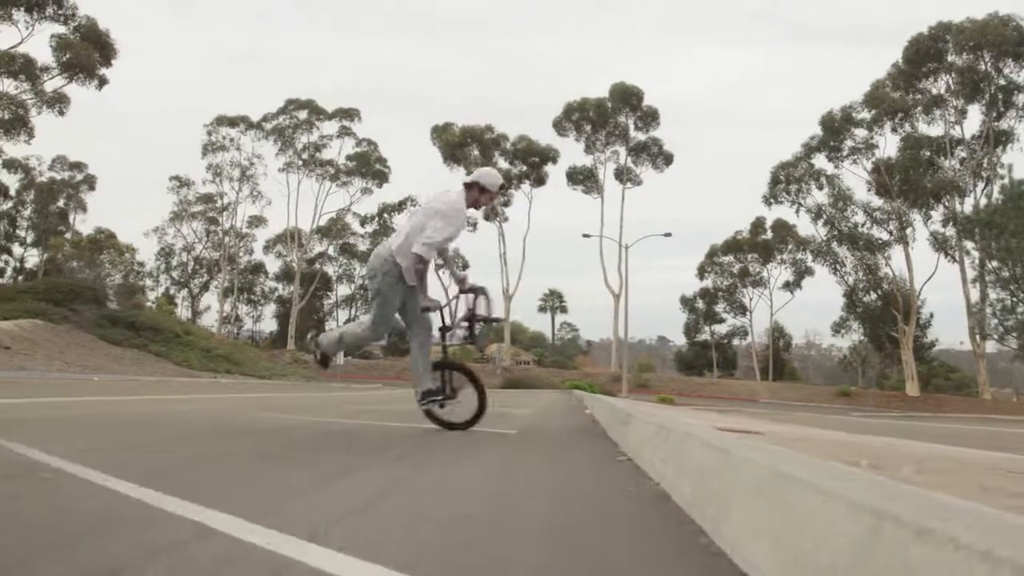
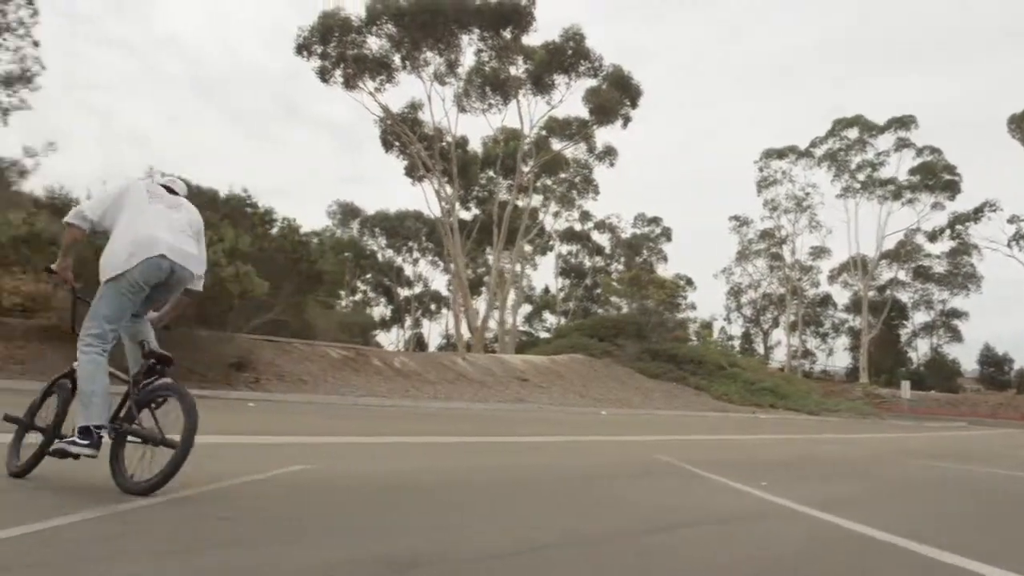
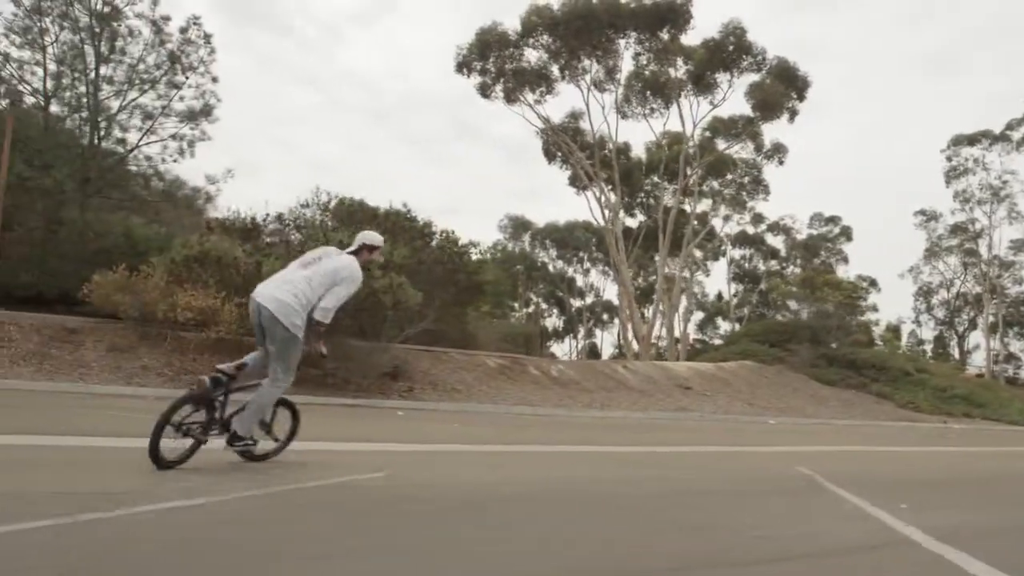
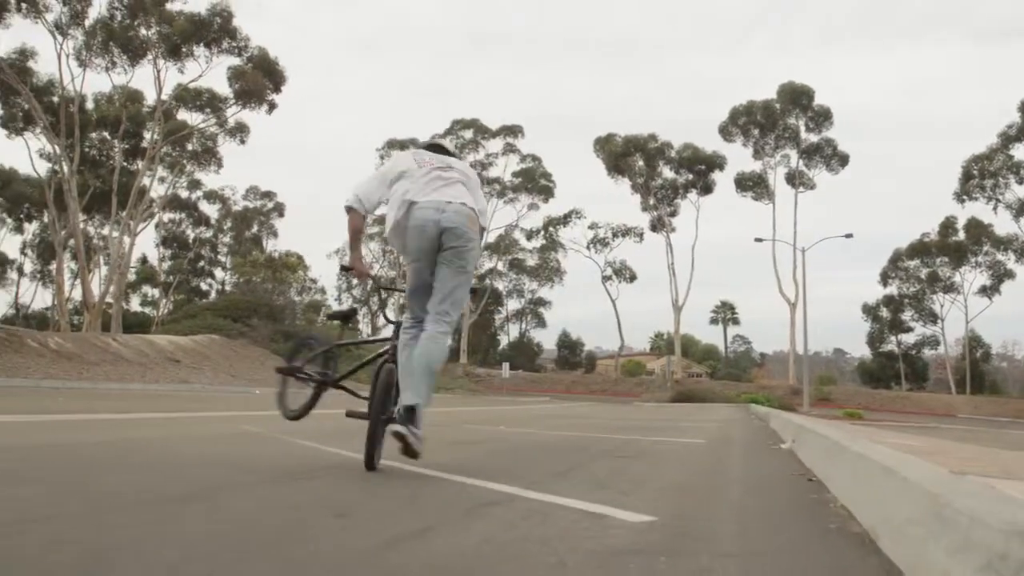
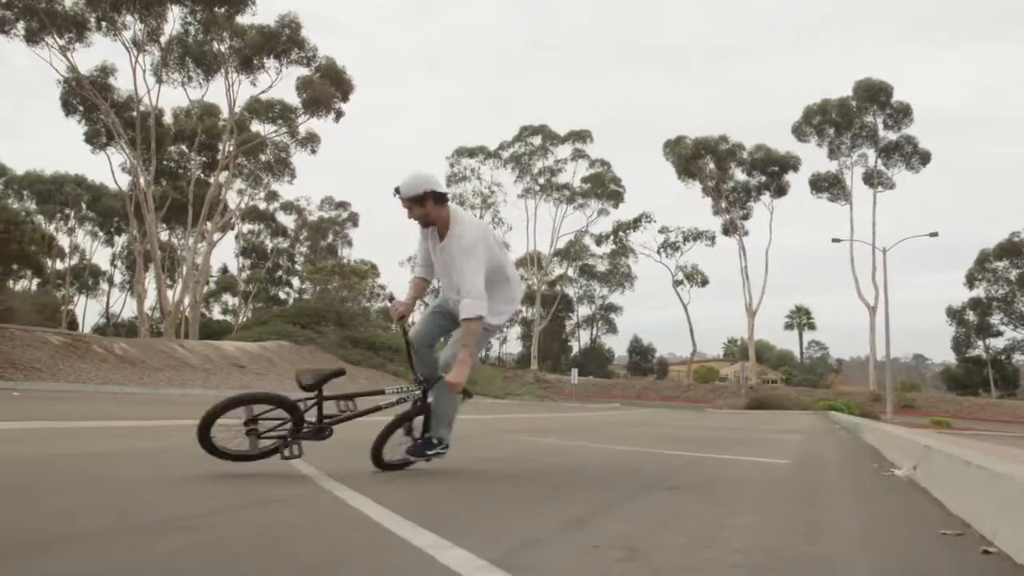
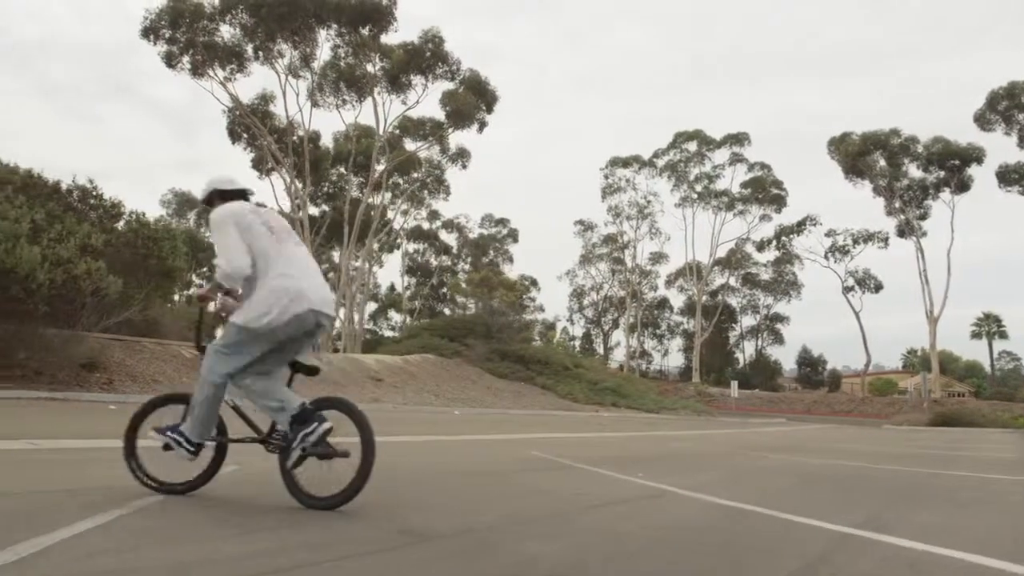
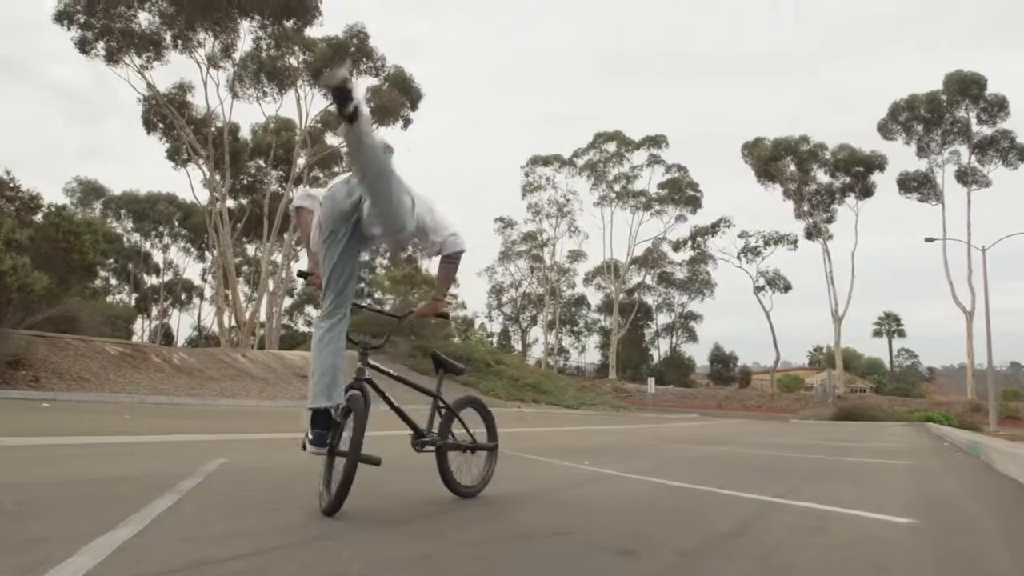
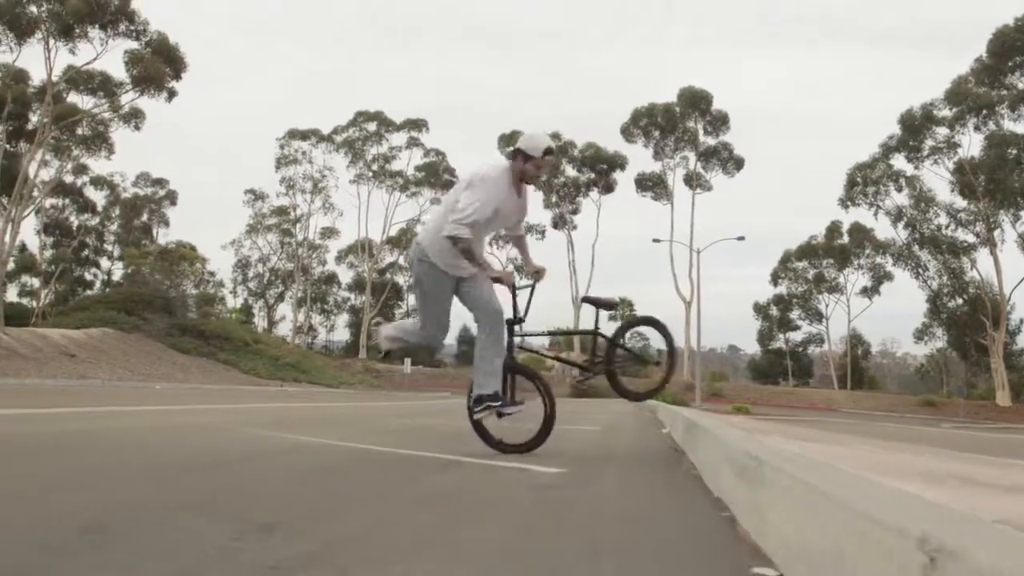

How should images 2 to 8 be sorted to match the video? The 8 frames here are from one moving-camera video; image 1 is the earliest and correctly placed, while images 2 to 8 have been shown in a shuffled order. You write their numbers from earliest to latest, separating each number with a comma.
8, 4, 5, 7, 6, 2, 3
